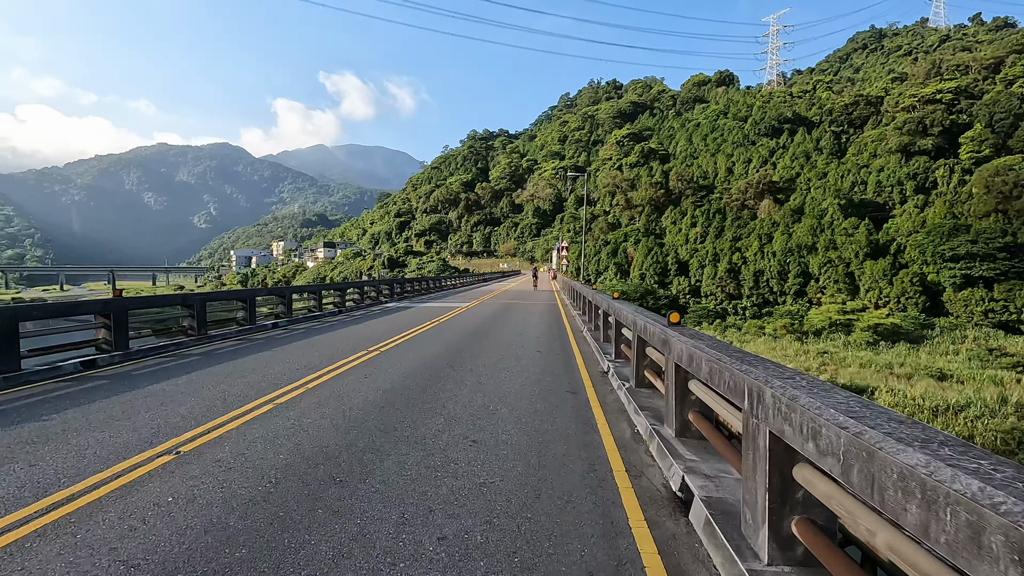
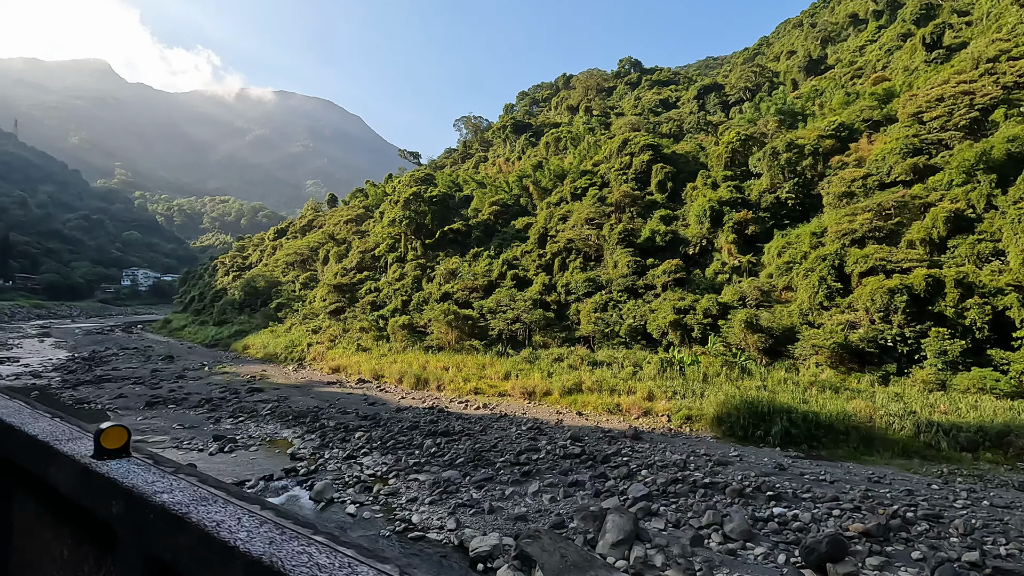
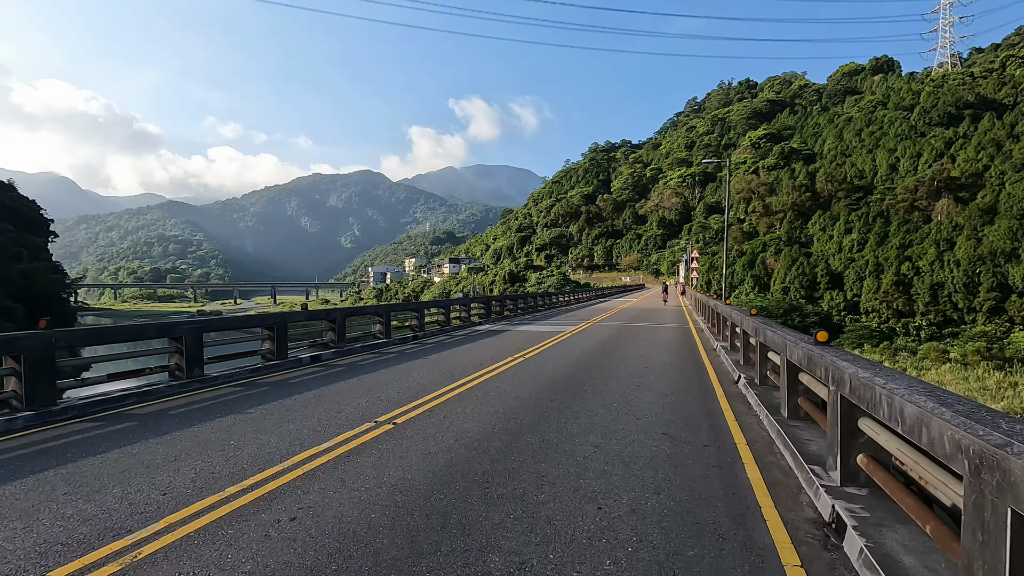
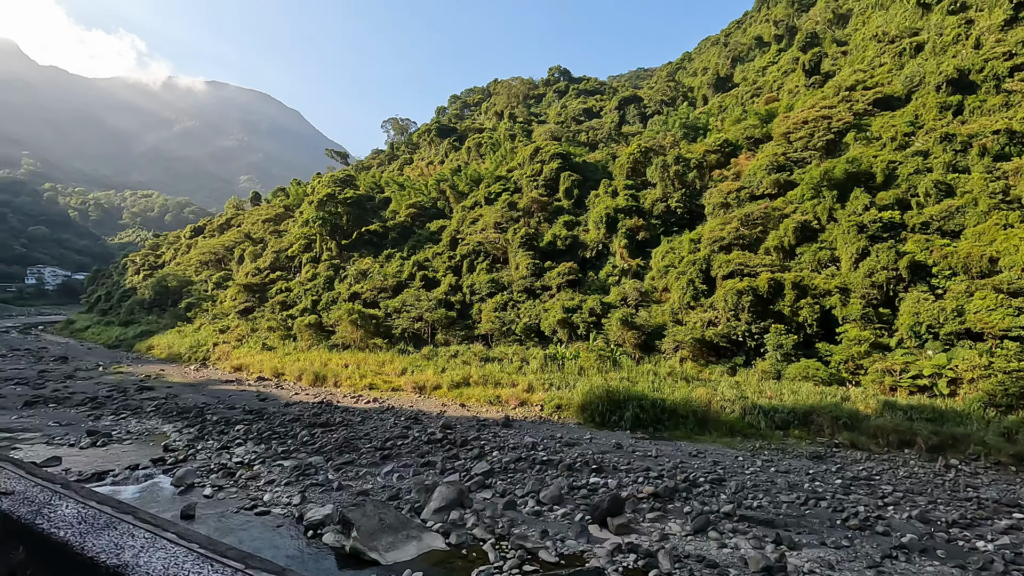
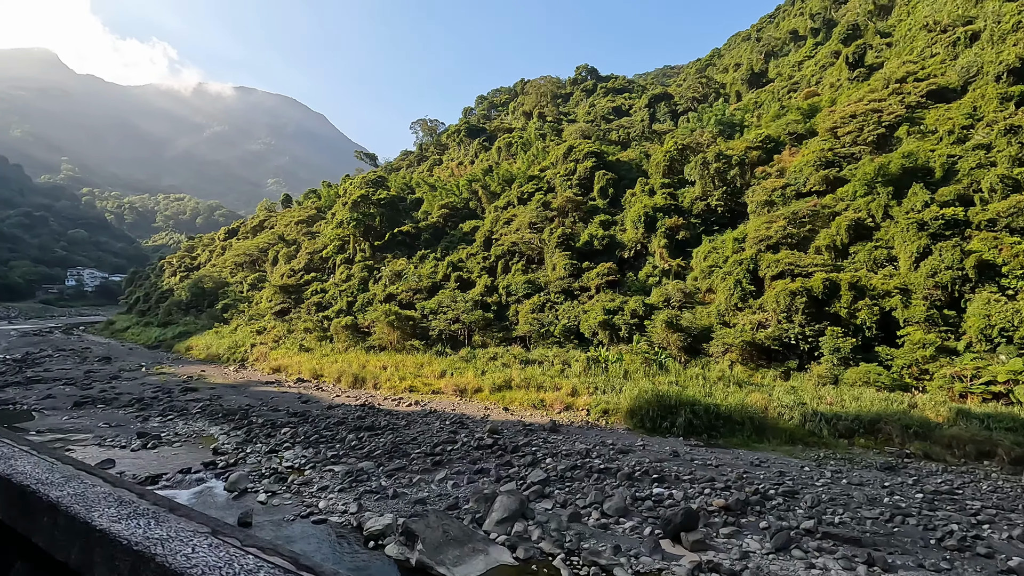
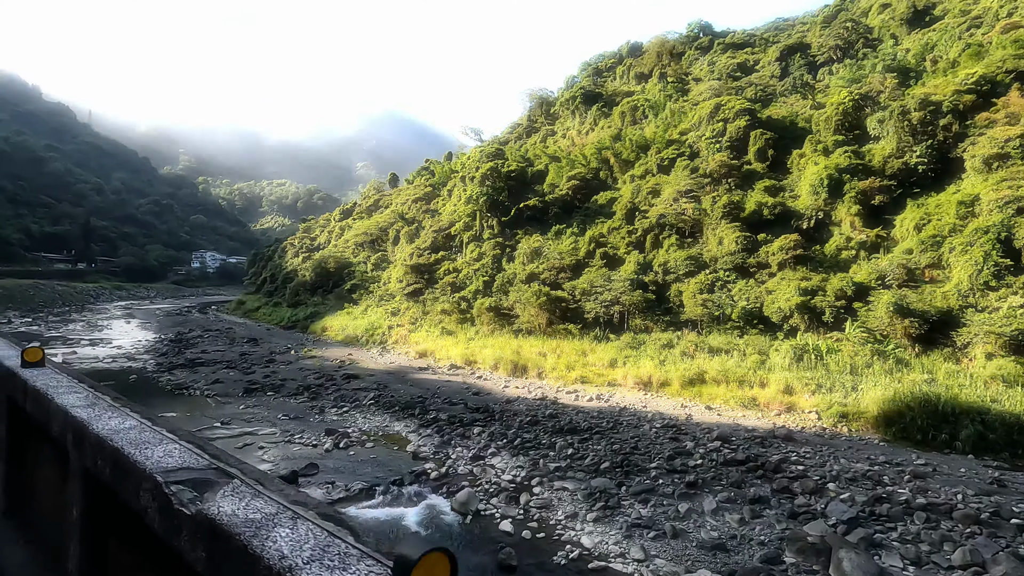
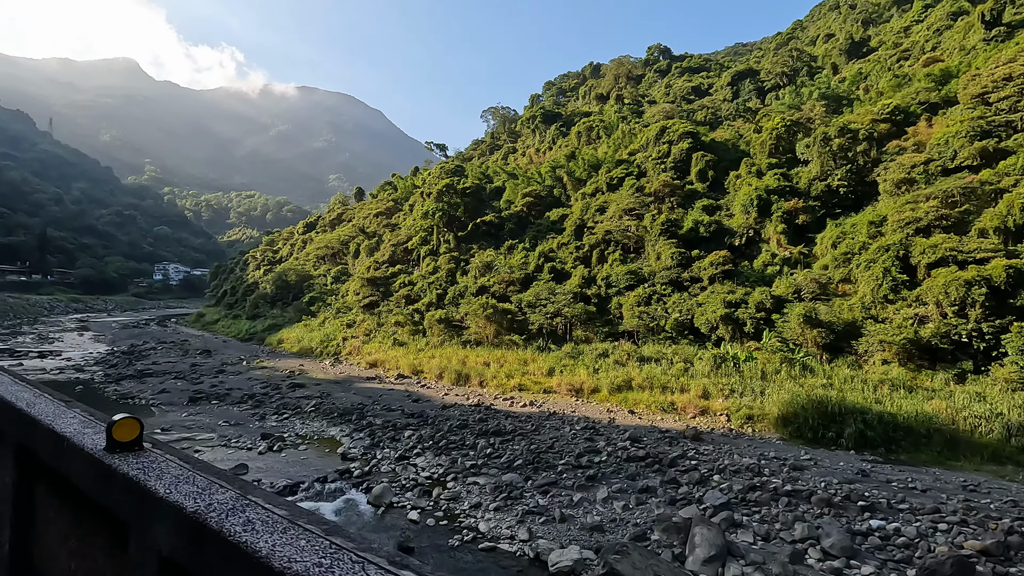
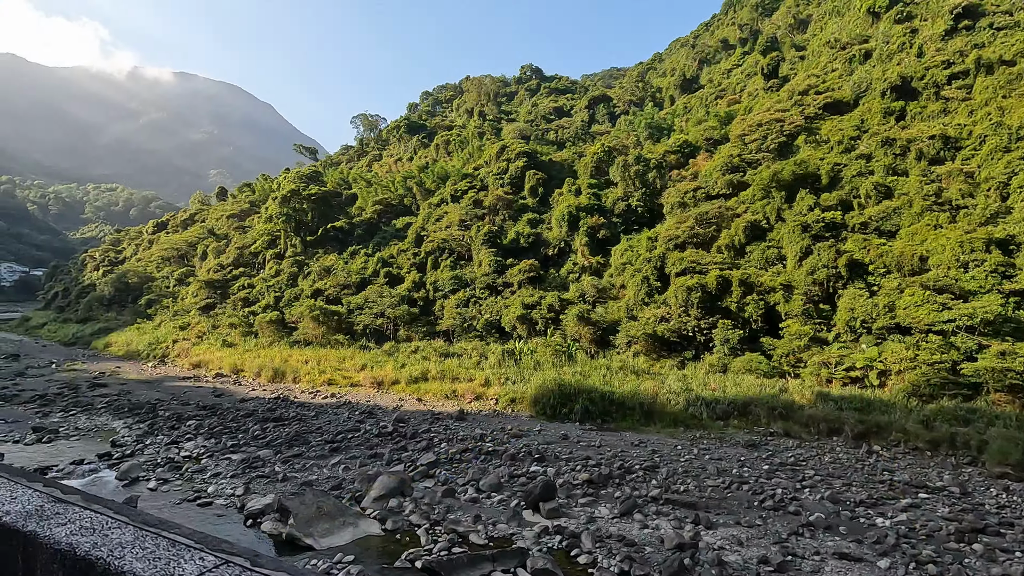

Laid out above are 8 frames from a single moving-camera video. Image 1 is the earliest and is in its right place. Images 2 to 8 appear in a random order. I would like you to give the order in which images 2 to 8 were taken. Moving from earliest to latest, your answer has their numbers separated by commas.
3, 8, 4, 5, 2, 7, 6
